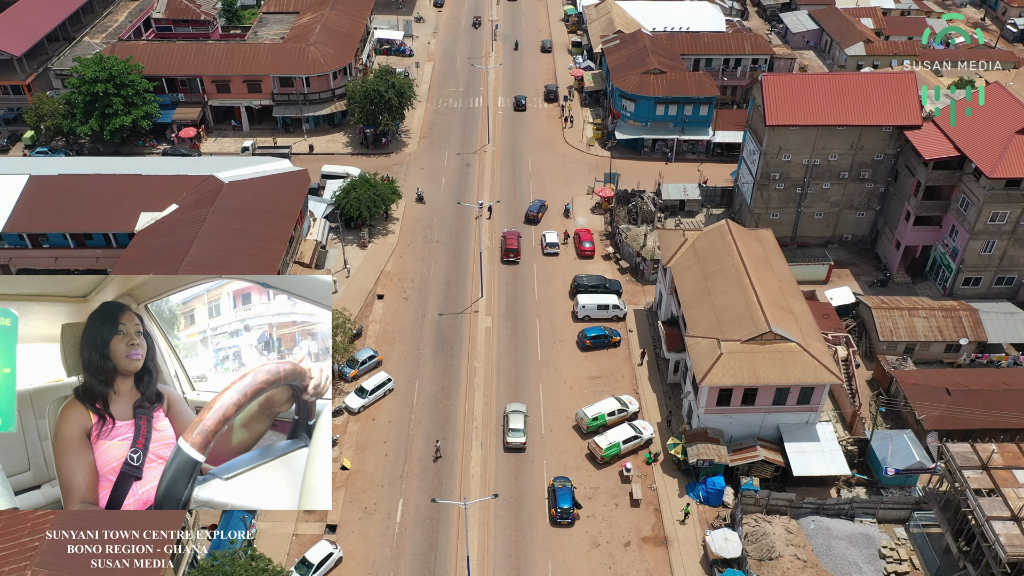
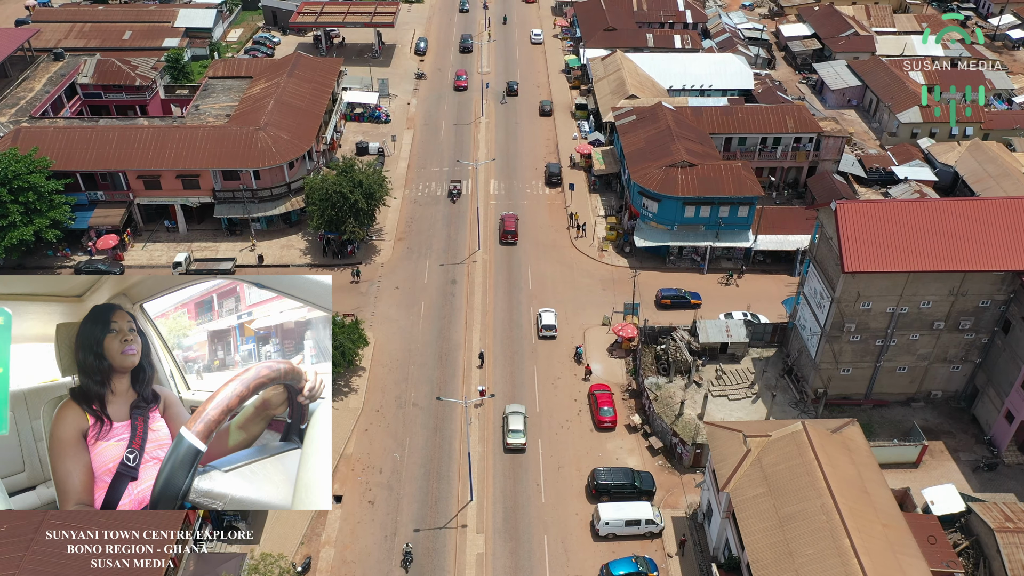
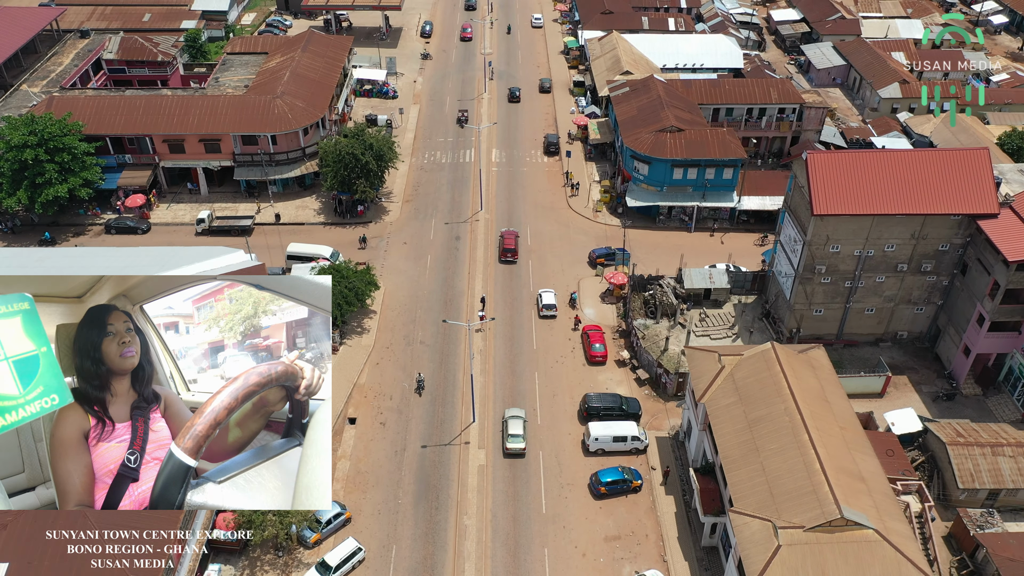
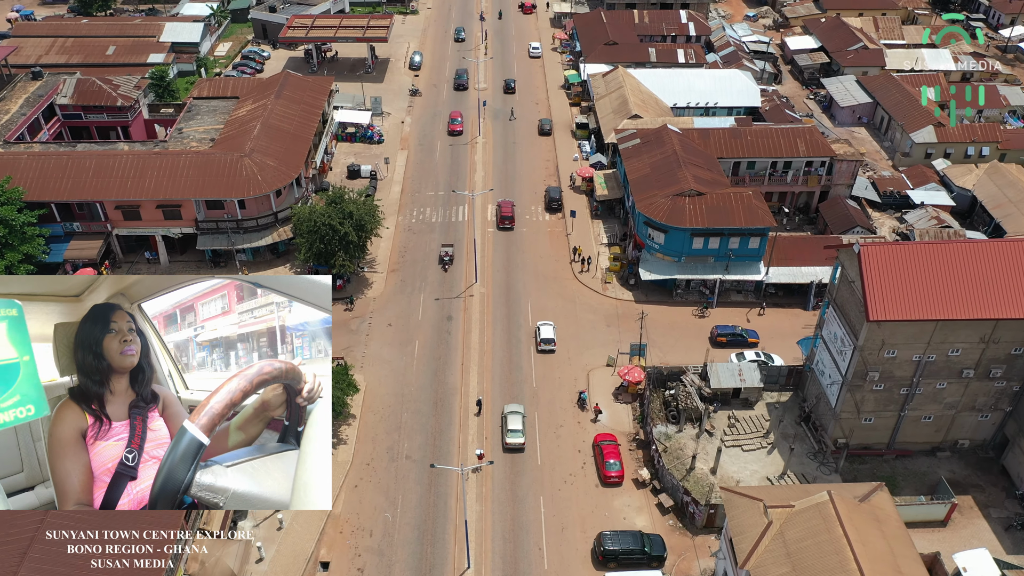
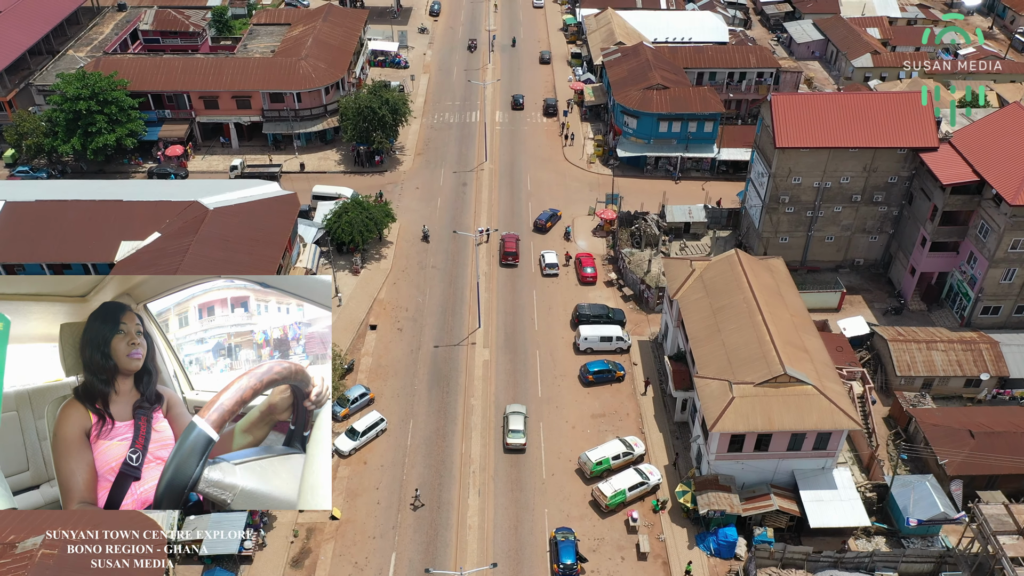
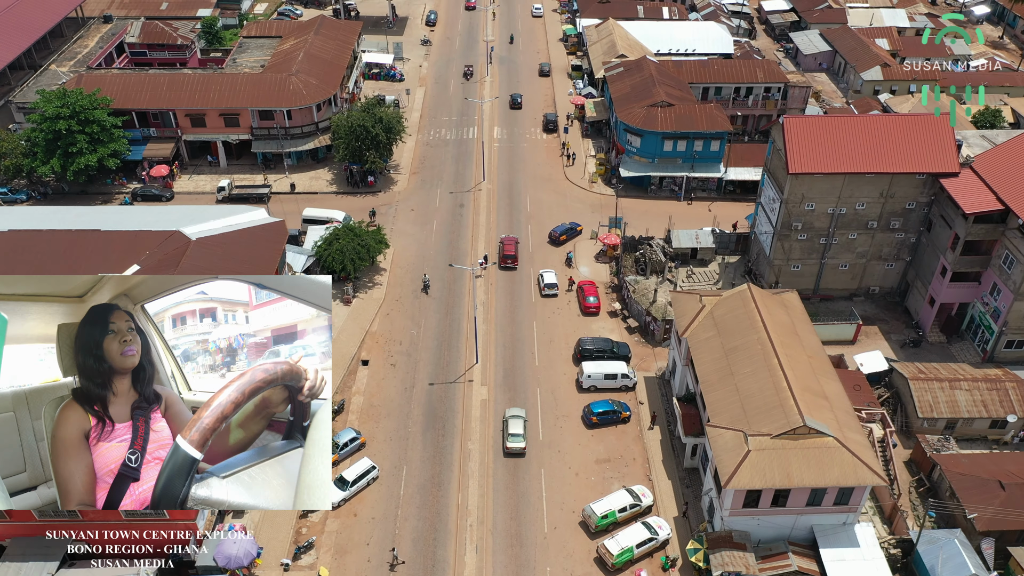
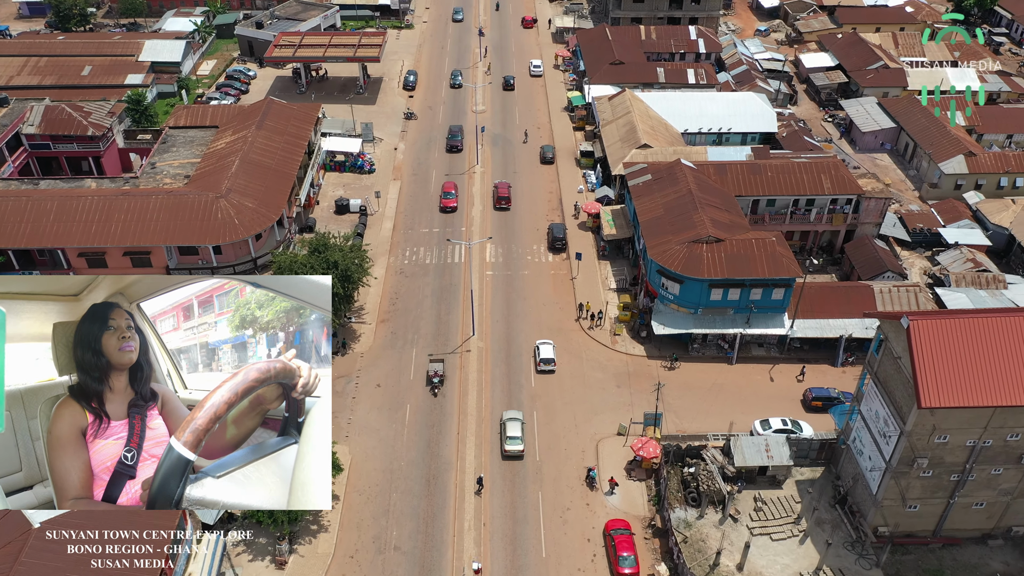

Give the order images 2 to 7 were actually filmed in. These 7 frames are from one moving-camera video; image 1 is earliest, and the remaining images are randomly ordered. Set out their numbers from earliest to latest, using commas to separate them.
5, 6, 3, 2, 4, 7
